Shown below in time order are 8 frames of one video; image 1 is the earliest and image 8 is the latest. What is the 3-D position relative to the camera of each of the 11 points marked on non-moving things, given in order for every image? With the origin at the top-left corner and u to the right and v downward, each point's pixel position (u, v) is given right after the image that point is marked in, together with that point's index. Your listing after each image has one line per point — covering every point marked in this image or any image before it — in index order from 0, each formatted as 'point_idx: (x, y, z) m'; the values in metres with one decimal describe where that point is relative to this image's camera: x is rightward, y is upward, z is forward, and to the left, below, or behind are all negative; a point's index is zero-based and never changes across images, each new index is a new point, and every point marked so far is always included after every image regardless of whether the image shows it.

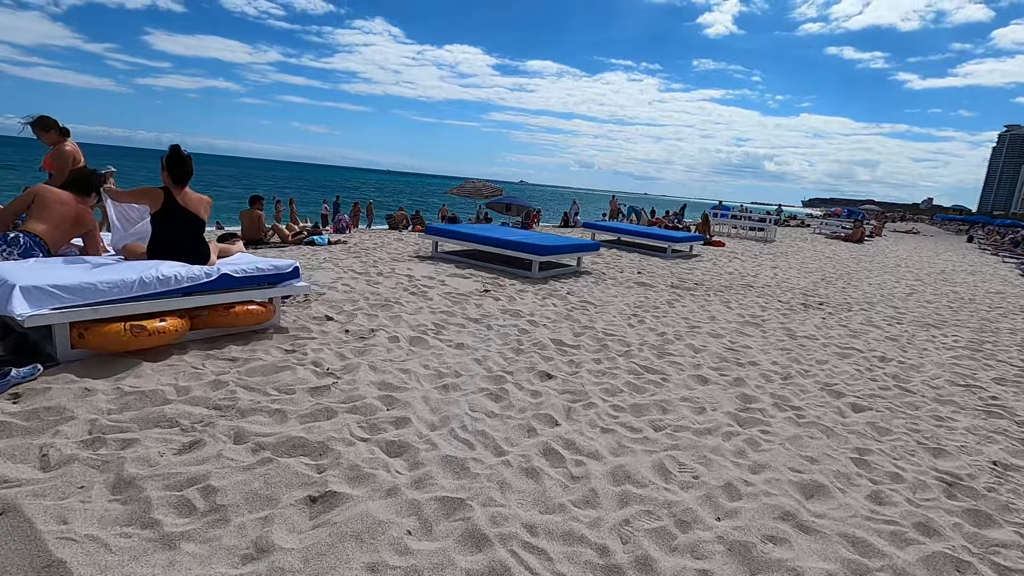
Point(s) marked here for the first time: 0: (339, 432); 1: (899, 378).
0: (-0.7, -0.6, +2.1) m
1: (+2.6, -0.6, +3.5) m
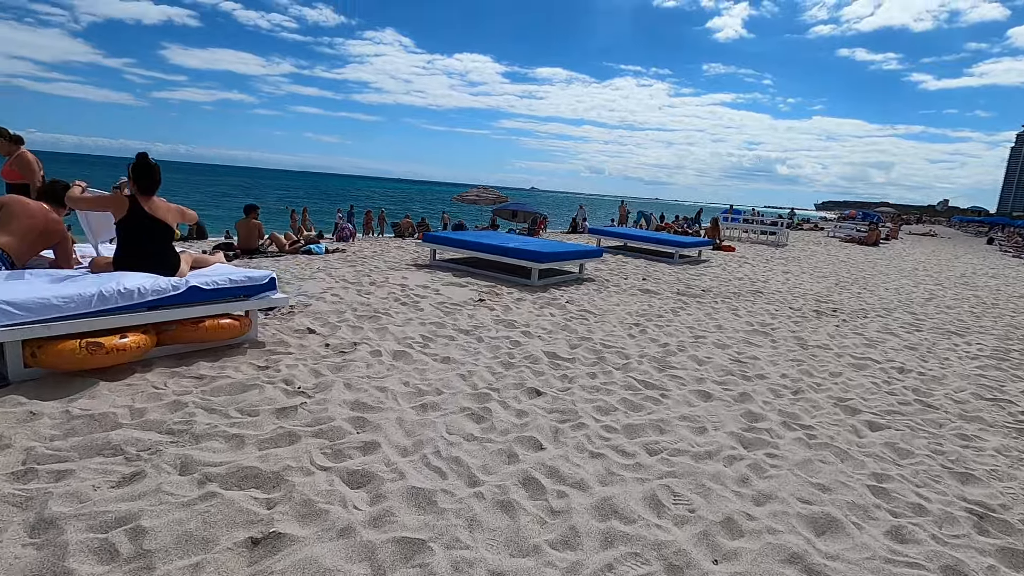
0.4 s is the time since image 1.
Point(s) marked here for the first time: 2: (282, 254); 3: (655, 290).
0: (-0.8, -0.6, +1.9) m
1: (+2.5, -0.6, +3.3) m
2: (-2.9, +0.4, +6.7) m
3: (+1.6, 0.0, +6.0) m
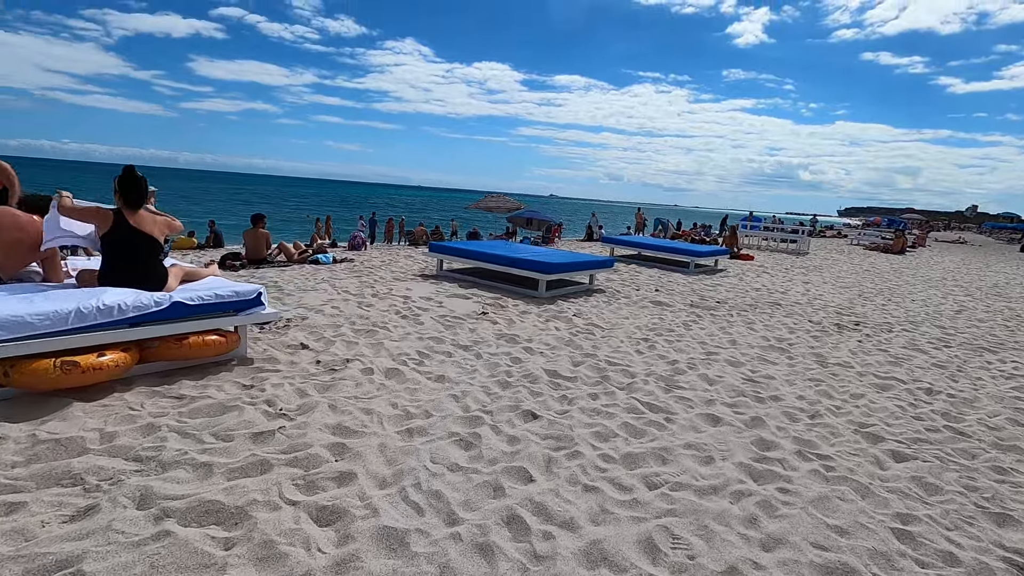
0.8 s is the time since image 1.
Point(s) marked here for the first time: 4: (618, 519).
0: (-0.8, -0.7, +1.8) m
1: (+2.5, -0.7, +3.0) m
2: (-2.8, +0.3, +6.6) m
3: (+1.7, -0.1, +5.8) m
4: (+0.4, -0.8, +1.8) m
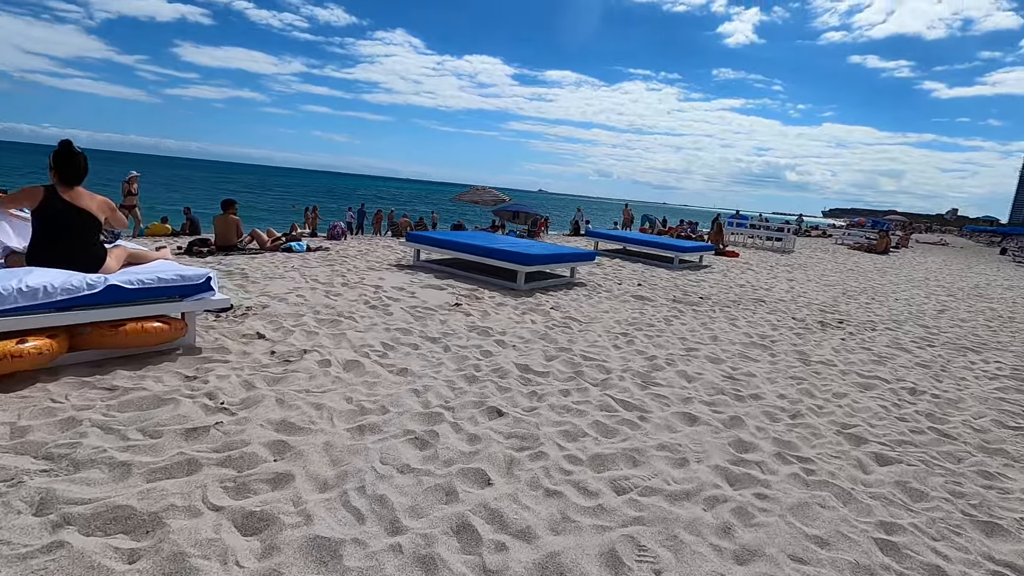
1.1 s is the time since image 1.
0: (-1.0, -0.6, +1.6) m
1: (+2.3, -0.7, +2.9) m
2: (-3.0, +0.4, +6.4) m
3: (+1.5, -0.1, +5.6) m
4: (+0.2, -0.7, +1.6) m
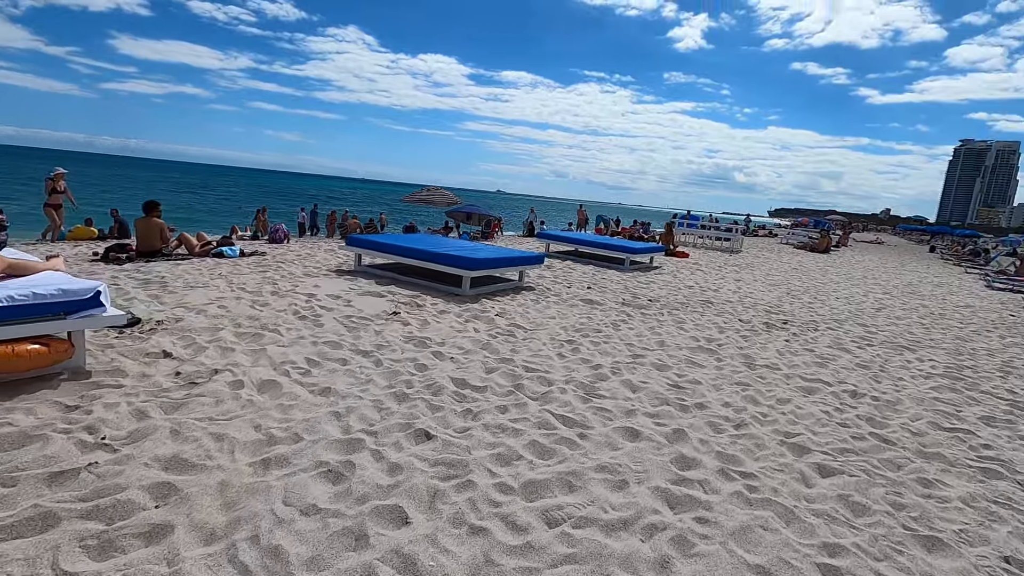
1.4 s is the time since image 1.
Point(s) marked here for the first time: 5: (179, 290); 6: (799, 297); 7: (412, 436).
0: (-1.2, -0.7, +1.3) m
1: (+2.0, -0.7, +2.9) m
2: (-3.6, +0.3, +5.9) m
3: (+0.9, -0.1, +5.6) m
4: (0.0, -0.8, +1.5) m
5: (-2.6, 0.0, +4.2) m
6: (+3.9, -0.1, +7.3) m
7: (-0.4, -0.6, +2.2) m
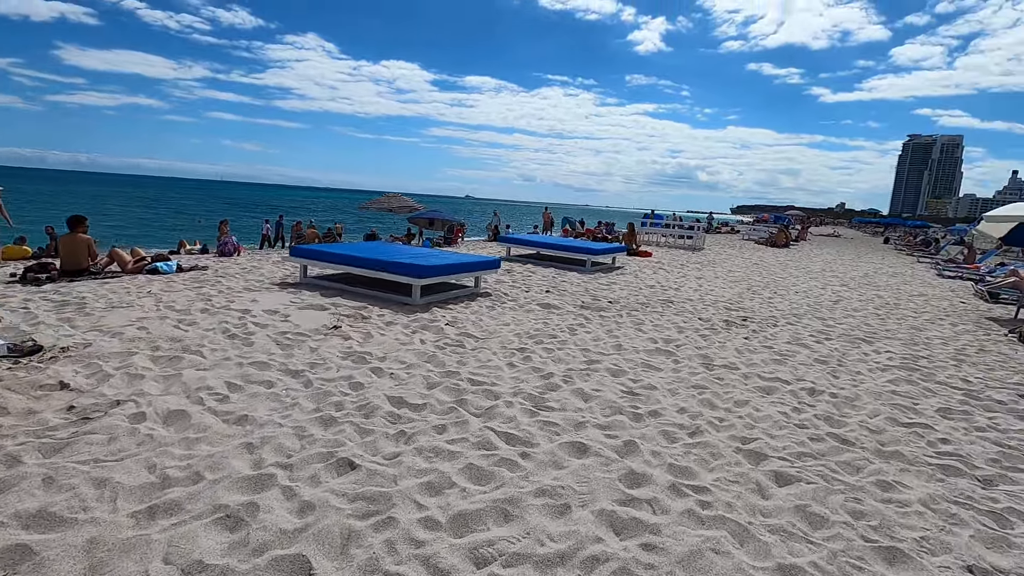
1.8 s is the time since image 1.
0: (-1.4, -0.8, +1.1) m
1: (+1.7, -0.7, +2.8) m
2: (-4.1, +0.1, +5.5) m
3: (+0.5, -0.2, +5.4) m
4: (-0.2, -0.8, +1.3) m
5: (-3.0, -0.2, +3.8) m
6: (+3.4, -0.1, +7.3) m
7: (-0.7, -0.7, +2.0) m
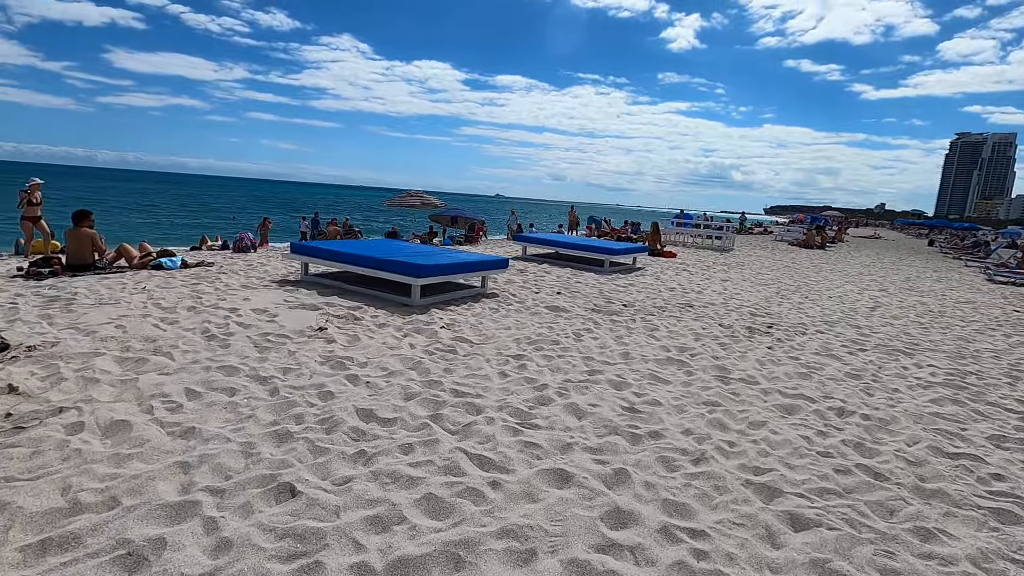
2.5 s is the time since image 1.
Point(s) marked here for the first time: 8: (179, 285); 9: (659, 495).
0: (-1.6, -0.8, +0.9) m
1: (+1.6, -0.7, +2.5) m
2: (-4.0, +0.2, +5.5) m
3: (+0.5, -0.2, +5.1) m
4: (-0.4, -0.8, +1.0) m
5: (-3.0, -0.1, +3.7) m
6: (+3.6, -0.1, +6.8) m
7: (-0.8, -0.7, +1.7) m
8: (-3.0, 0.0, +4.7) m
9: (+0.5, -0.7, +1.9) m
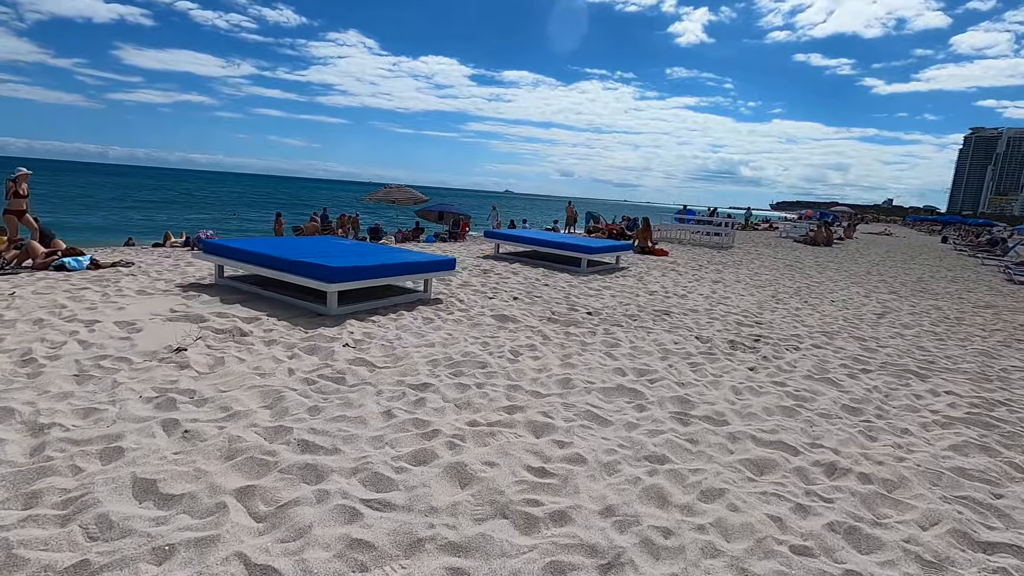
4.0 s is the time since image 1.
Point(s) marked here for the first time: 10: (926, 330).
0: (-2.1, -0.8, +0.2) m
1: (+1.1, -0.8, +1.7) m
2: (-4.5, +0.1, +4.8) m
3: (+0.1, -0.2, +4.4) m
4: (-0.9, -0.9, +0.3) m
5: (-3.5, -0.2, +3.0) m
6: (+3.1, -0.2, +6.1) m
7: (-1.3, -0.7, +1.0) m
8: (-3.4, 0.0, +4.1) m
9: (0.0, -0.8, +1.2) m
10: (+4.0, -0.4, +5.1) m
